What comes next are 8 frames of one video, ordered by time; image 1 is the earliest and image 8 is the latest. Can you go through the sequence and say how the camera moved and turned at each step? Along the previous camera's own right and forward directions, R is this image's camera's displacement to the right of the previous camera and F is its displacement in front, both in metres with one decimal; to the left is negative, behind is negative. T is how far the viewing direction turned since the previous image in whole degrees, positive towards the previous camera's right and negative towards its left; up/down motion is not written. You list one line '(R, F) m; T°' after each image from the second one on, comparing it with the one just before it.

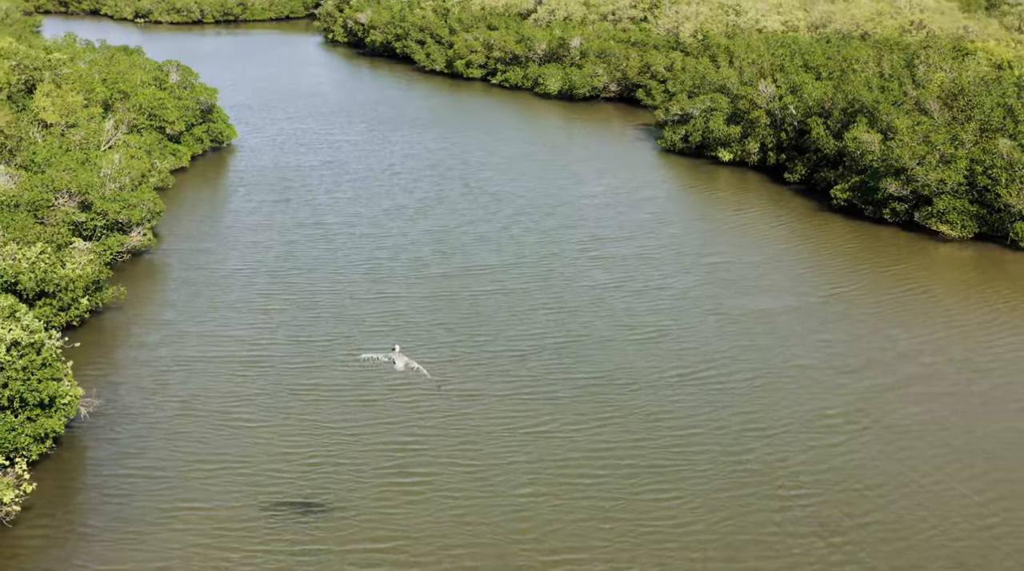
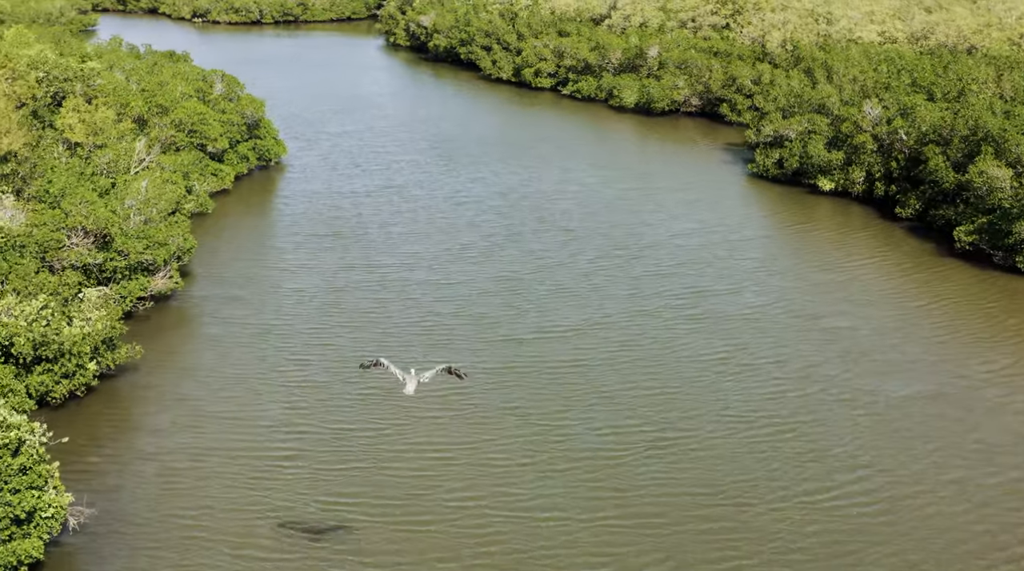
(-0.9, +8.7) m; -2°
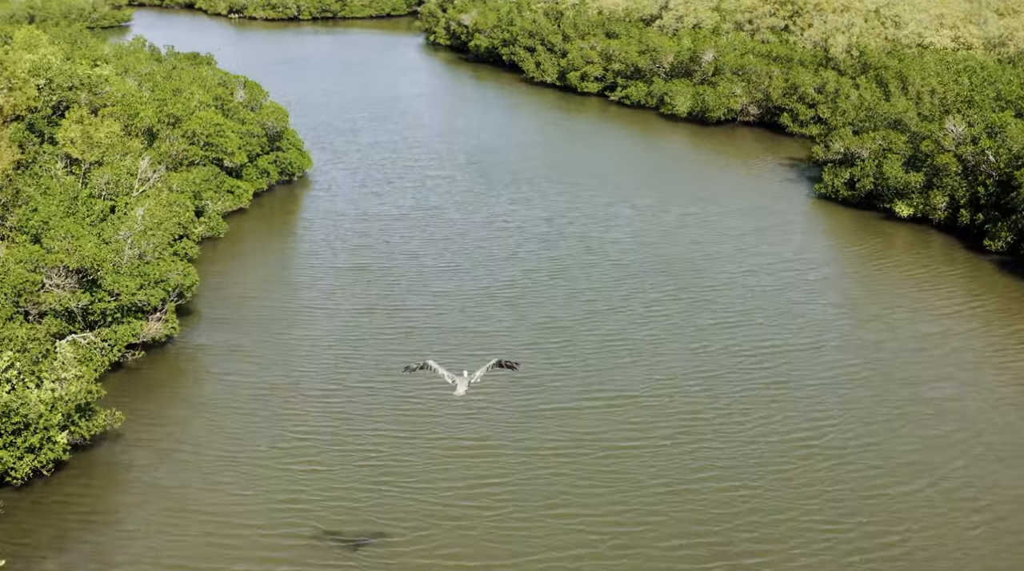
(-0.1, +7.2) m; -2°
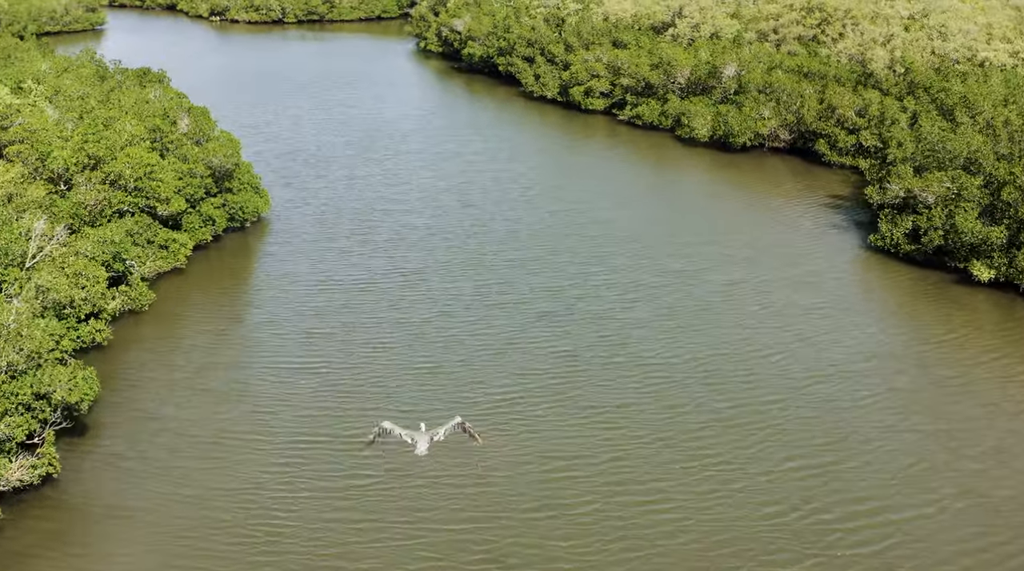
(+0.1, +13.0) m; 0°
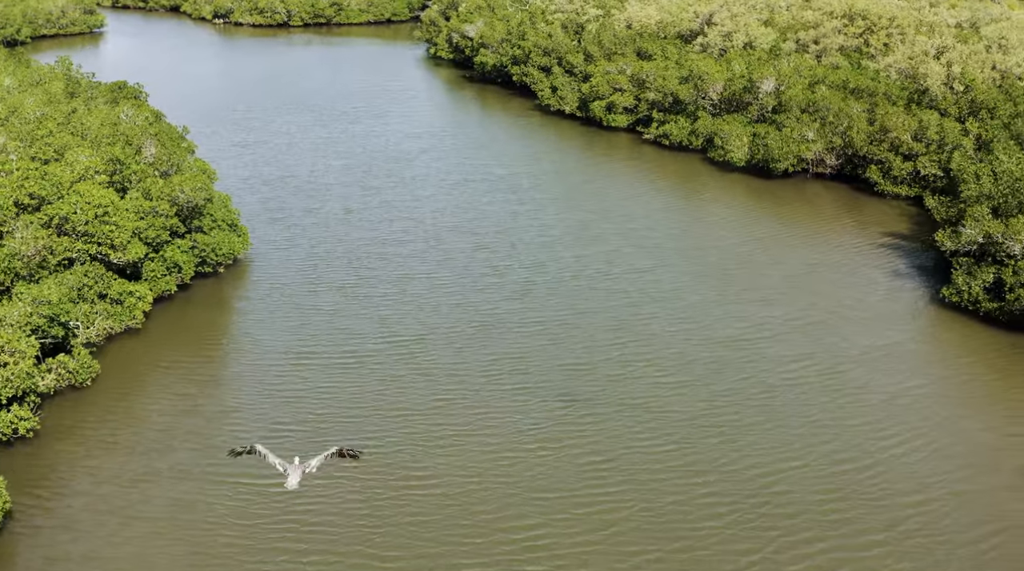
(0.0, +9.2) m; -1°
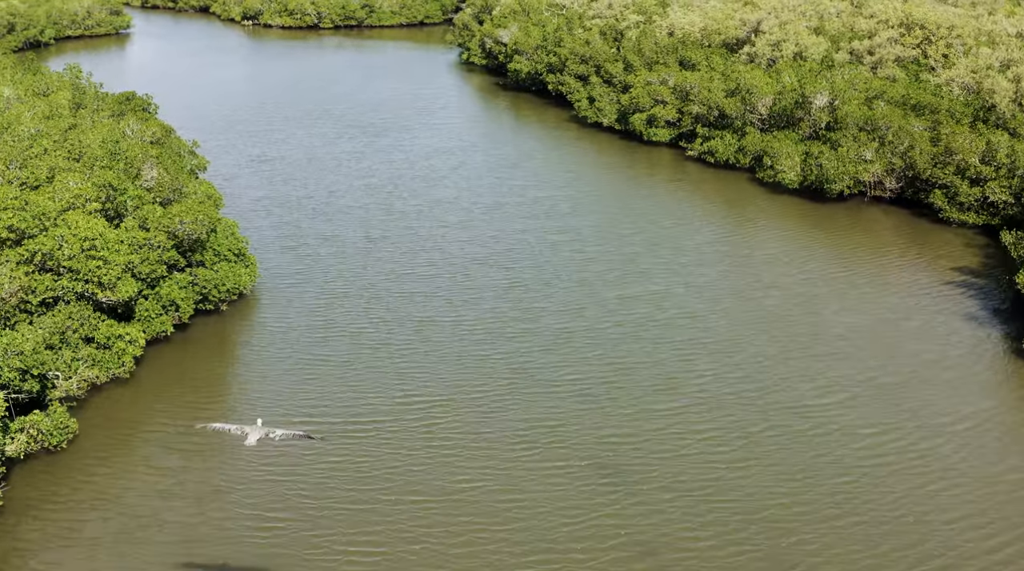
(0.0, +5.7) m; -1°
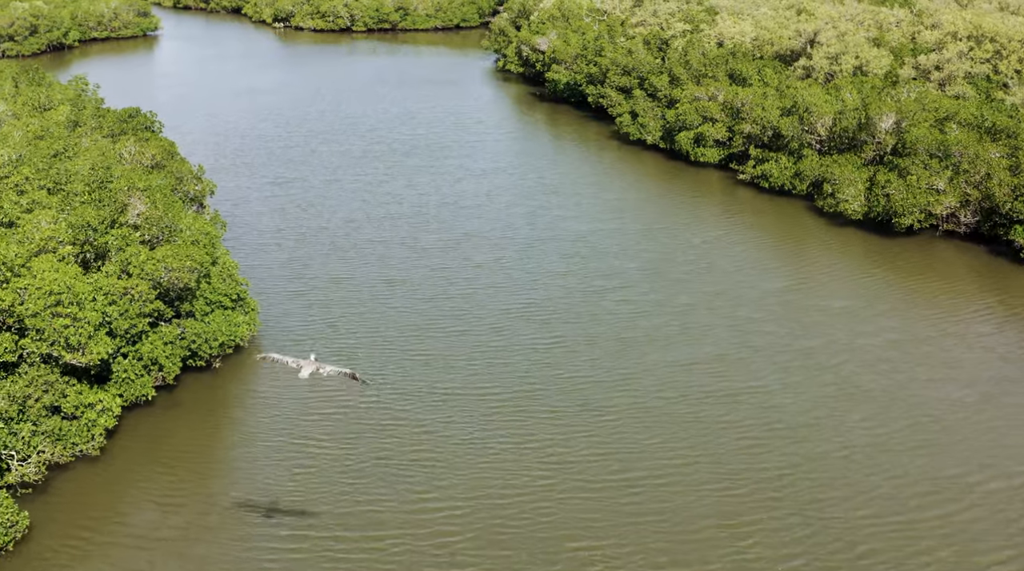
(+0.1, +6.8) m; -1°
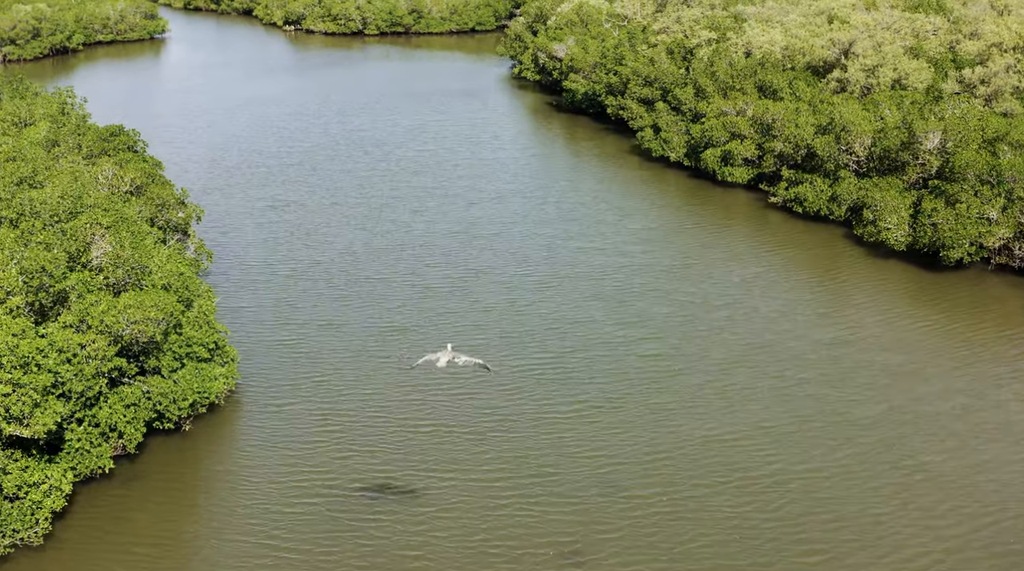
(+0.2, +5.6) m; -1°
